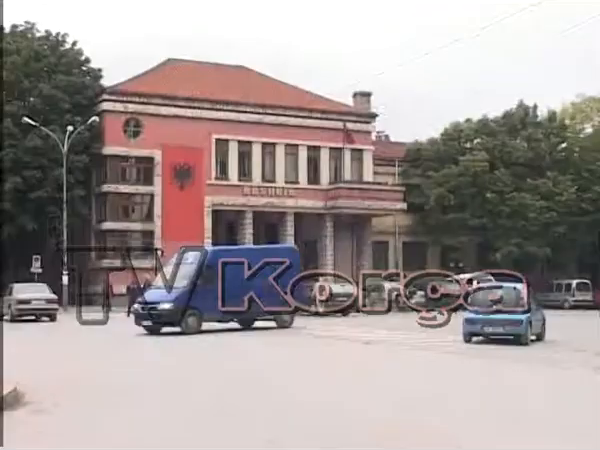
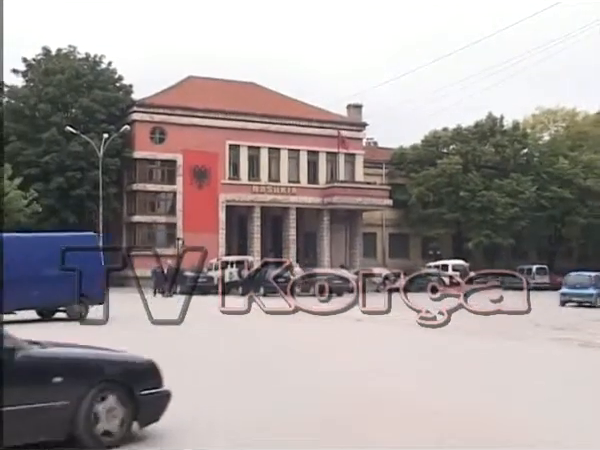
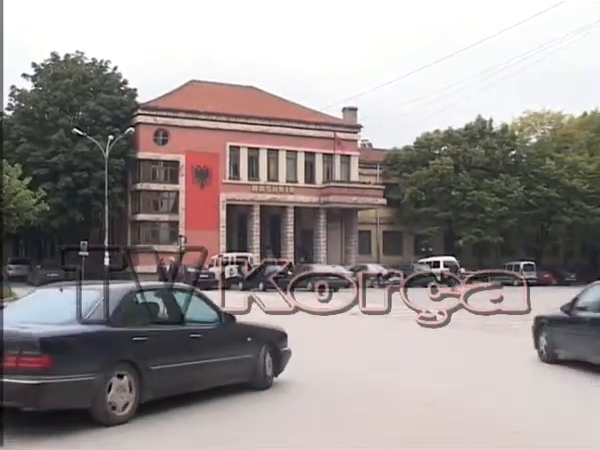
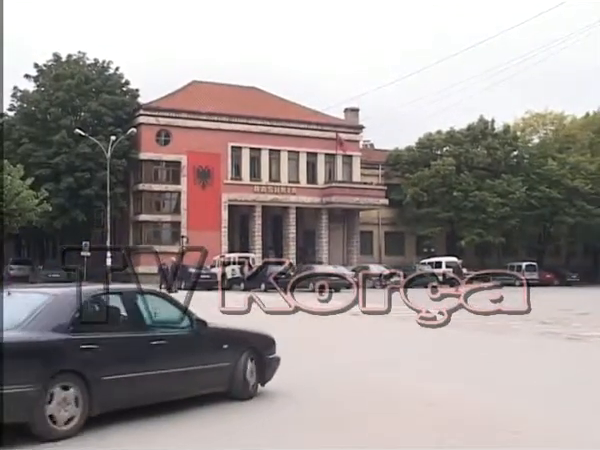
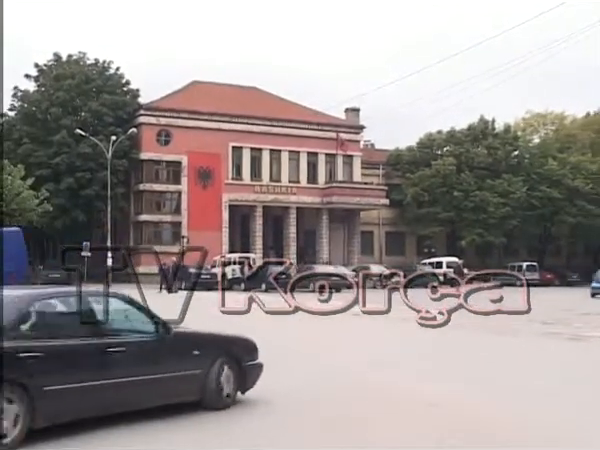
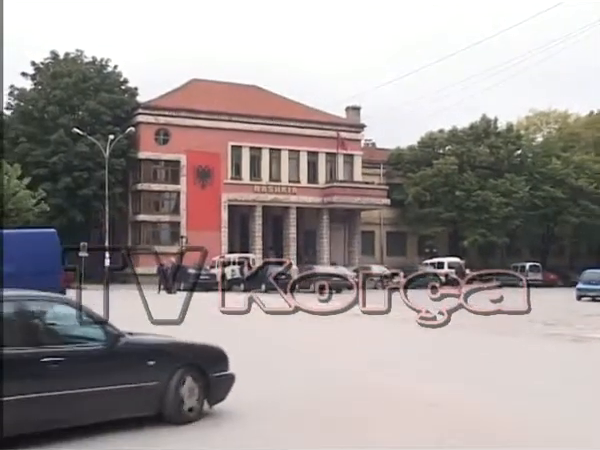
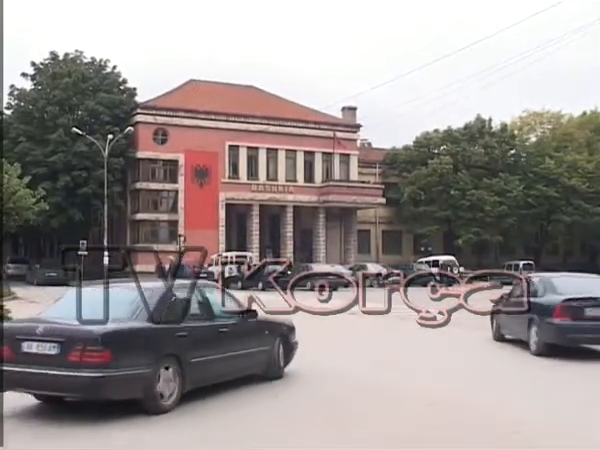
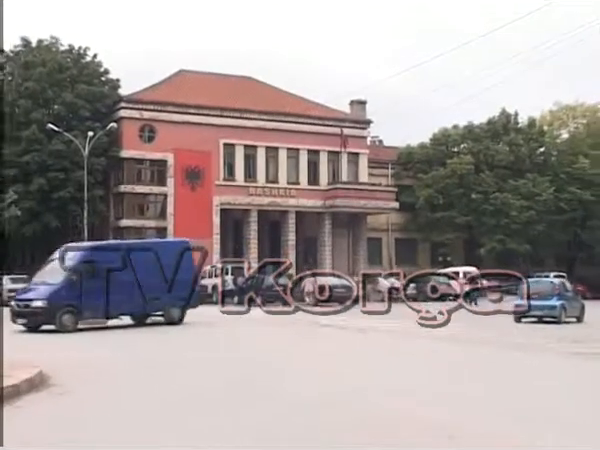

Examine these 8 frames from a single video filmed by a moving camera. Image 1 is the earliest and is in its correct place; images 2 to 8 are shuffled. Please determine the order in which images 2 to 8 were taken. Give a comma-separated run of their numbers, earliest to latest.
8, 2, 6, 5, 4, 3, 7
